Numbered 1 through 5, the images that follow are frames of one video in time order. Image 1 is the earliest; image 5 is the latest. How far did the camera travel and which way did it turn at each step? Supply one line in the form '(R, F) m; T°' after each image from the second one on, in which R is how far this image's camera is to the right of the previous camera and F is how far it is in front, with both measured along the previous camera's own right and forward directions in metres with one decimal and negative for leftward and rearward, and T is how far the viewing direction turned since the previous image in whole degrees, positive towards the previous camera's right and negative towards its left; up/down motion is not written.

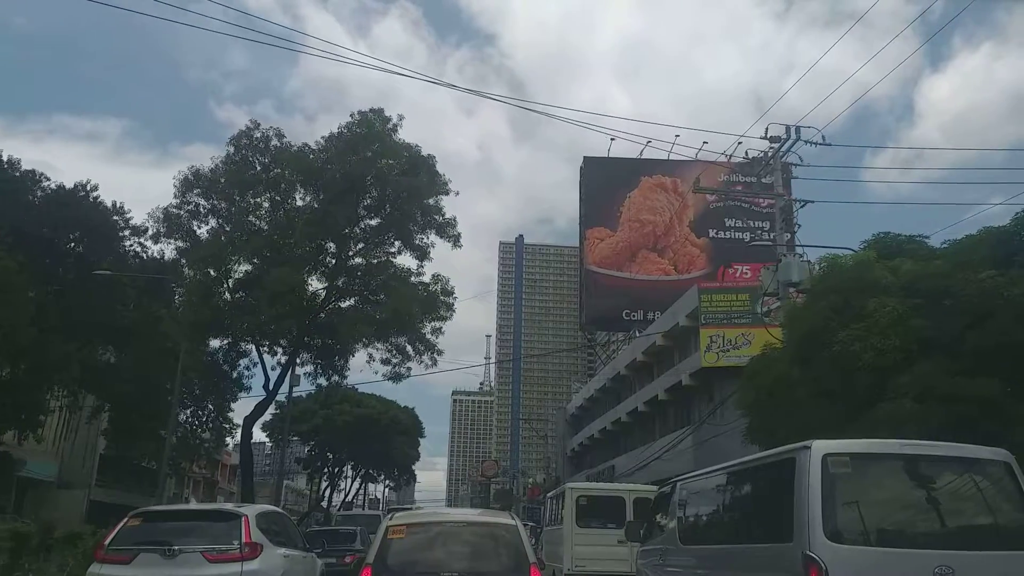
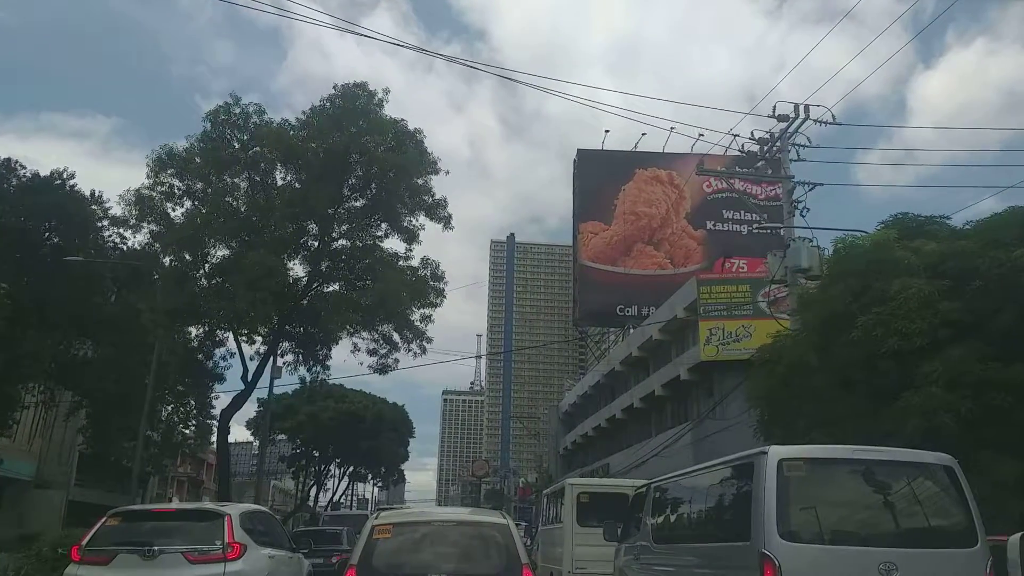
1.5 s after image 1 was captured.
(-0.1, +0.9) m; +1°
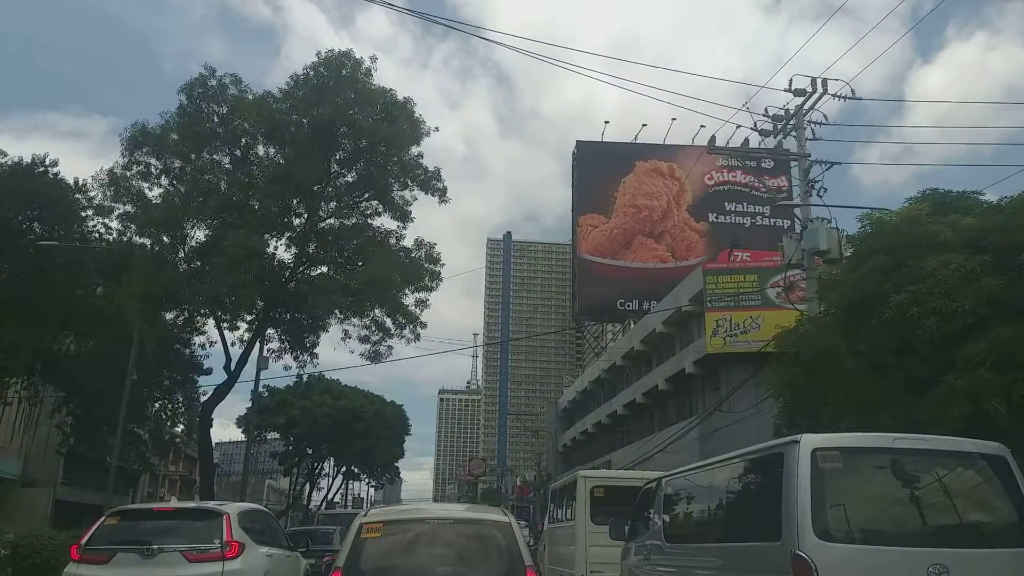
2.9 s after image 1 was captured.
(-0.1, +0.9) m; 0°
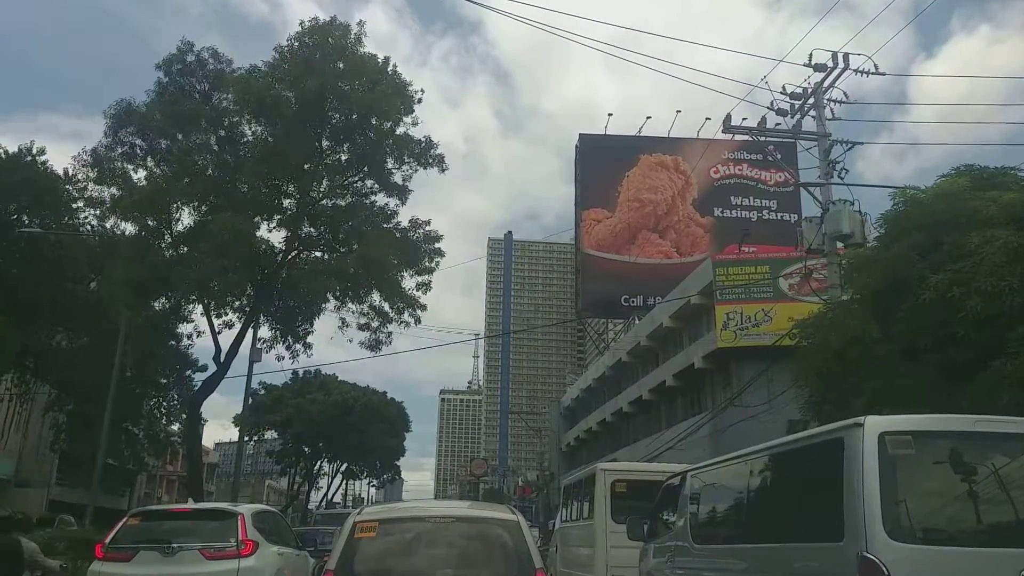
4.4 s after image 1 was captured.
(-0.1, +0.8) m; 0°
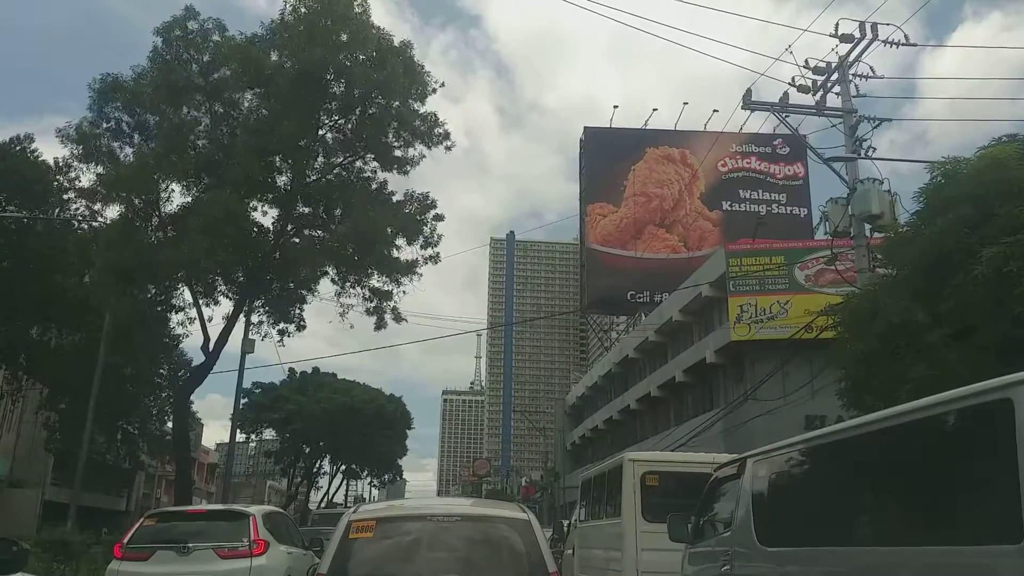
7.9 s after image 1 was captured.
(-0.1, +0.8) m; 0°
